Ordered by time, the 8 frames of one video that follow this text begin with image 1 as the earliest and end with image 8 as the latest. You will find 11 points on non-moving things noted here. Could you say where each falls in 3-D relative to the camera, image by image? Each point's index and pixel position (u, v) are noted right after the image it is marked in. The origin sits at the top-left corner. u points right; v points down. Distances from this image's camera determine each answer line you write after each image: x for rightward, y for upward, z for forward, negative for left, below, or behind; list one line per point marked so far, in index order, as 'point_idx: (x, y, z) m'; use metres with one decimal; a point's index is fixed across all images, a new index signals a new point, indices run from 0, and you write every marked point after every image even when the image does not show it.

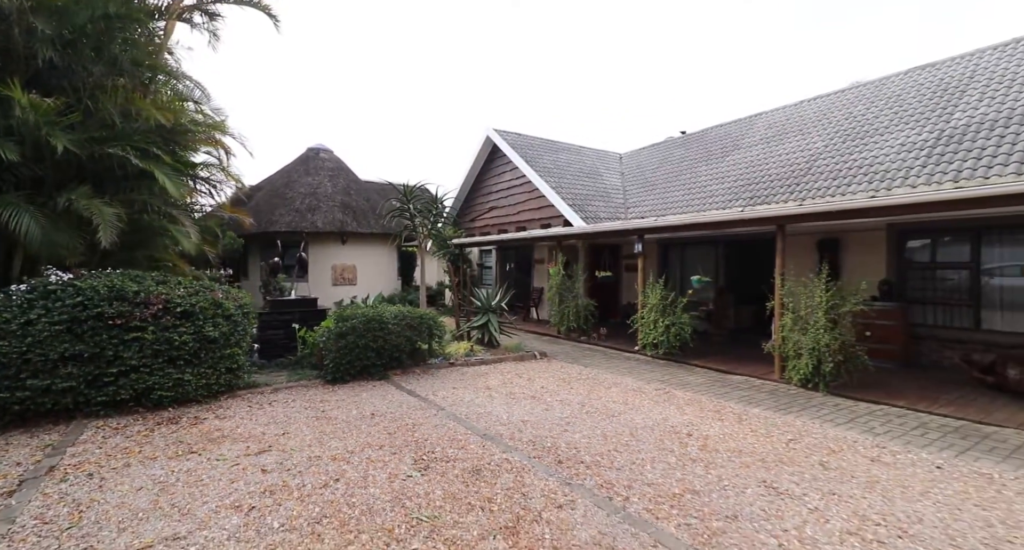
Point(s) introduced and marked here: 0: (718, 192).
0: (+4.3, +1.7, +10.4) m
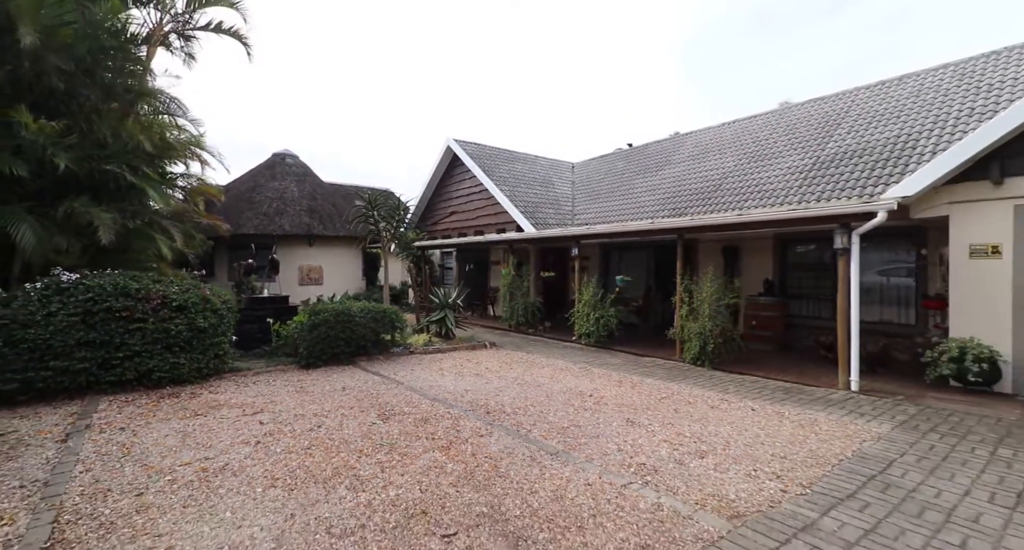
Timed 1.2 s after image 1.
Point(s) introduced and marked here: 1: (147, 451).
0: (+3.3, +1.7, +12.0) m
1: (-3.0, -1.5, +4.2) m
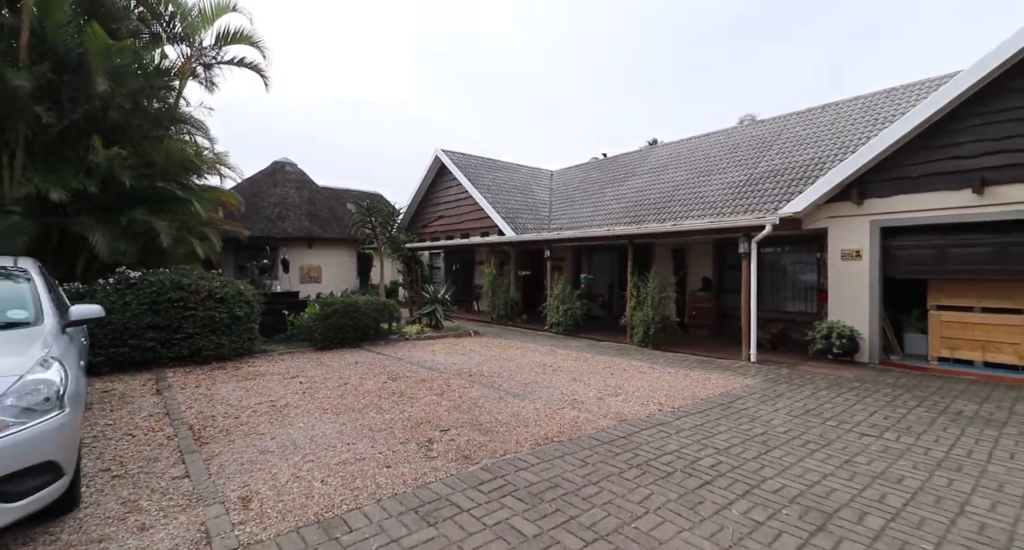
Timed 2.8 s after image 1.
0: (+2.8, +1.7, +13.8) m
1: (-3.3, -1.5, +5.9) m
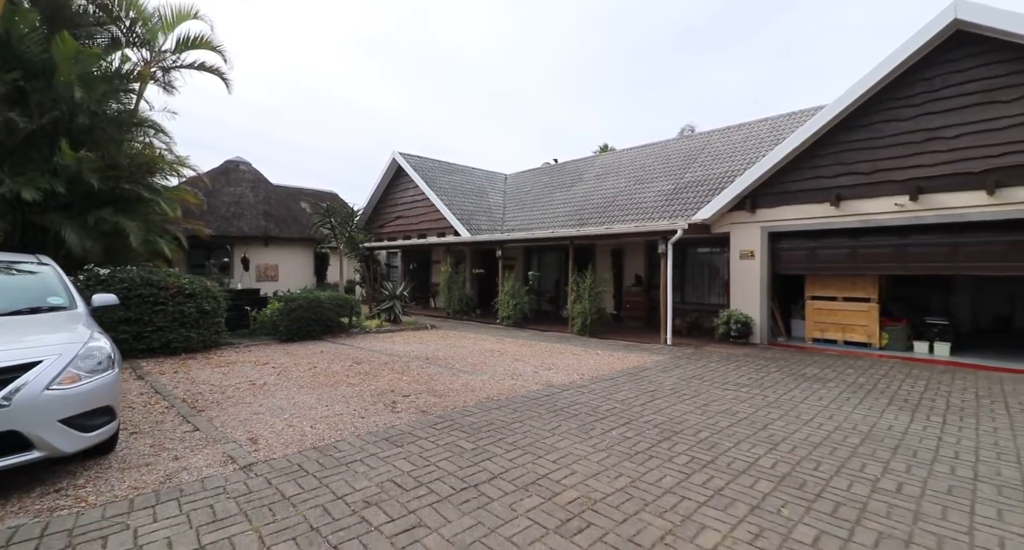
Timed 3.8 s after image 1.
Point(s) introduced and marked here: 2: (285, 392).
0: (+1.4, +1.8, +15.0) m
1: (-4.0, -1.4, +6.6) m
2: (-2.6, -1.4, +5.9) m
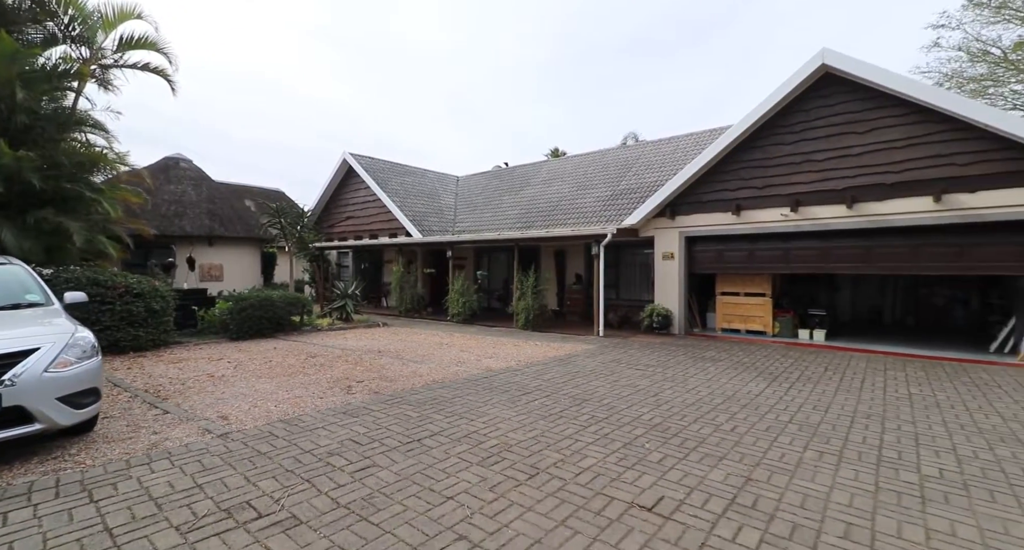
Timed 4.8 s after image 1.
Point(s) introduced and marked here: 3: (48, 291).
0: (-0.1, +1.8, +15.8) m
1: (-4.7, -1.4, +7.0) m
2: (-3.4, -1.3, +6.4) m
3: (-4.4, -0.2, +4.8) m
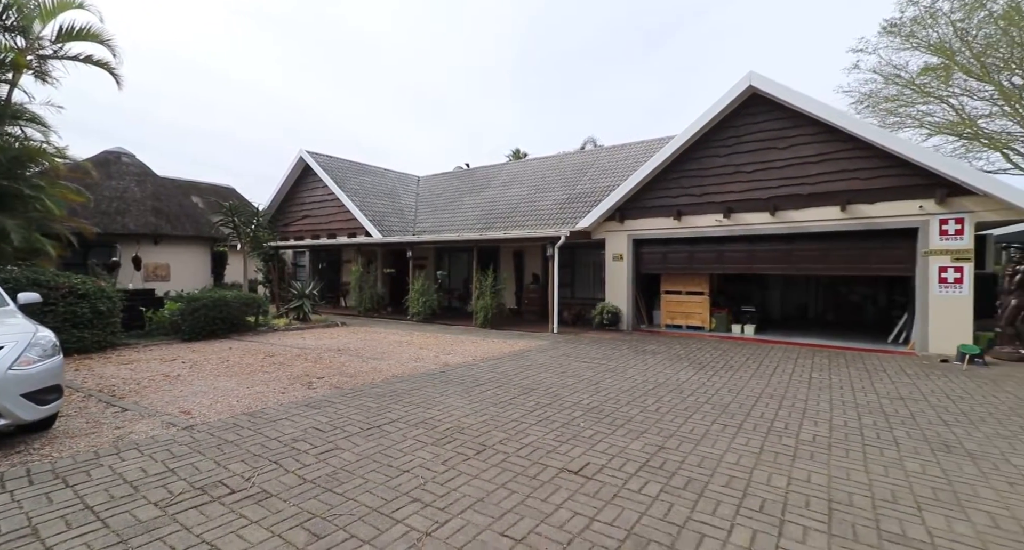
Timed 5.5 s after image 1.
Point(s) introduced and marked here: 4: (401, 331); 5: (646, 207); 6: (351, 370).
0: (-1.4, +1.8, +16.2) m
1: (-5.3, -1.4, +7.0) m
2: (-3.9, -1.3, +6.5) m
3: (-4.8, -0.1, +4.8) m
4: (-2.4, -1.3, +11.2) m
5: (+2.5, +1.3, +9.4) m
6: (-2.1, -1.2, +6.5) m
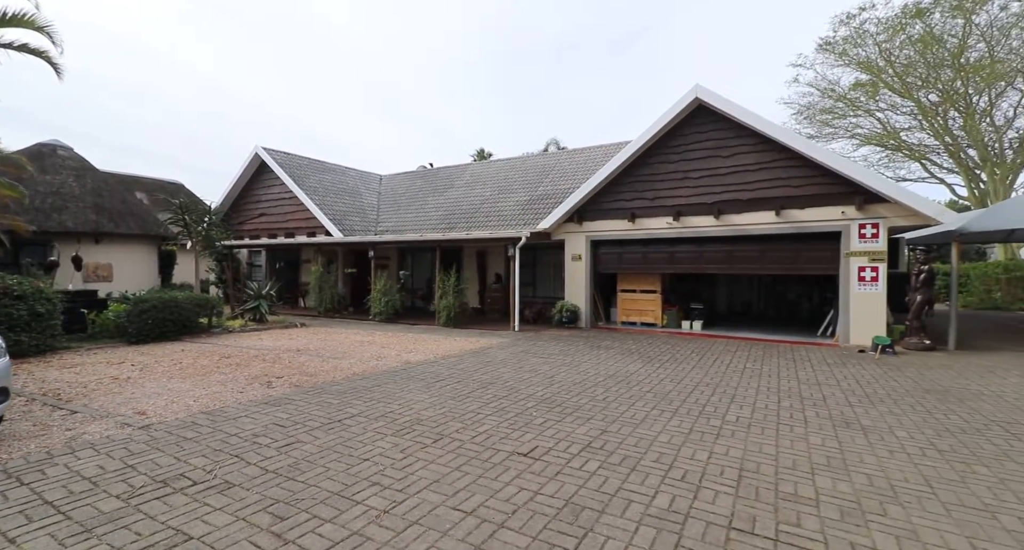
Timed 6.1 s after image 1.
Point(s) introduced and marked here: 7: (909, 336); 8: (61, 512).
0: (-2.6, +1.8, +16.2) m
1: (-5.9, -1.4, +6.8) m
2: (-4.4, -1.3, +6.4) m
3: (-5.2, -0.1, +4.7) m
4: (-3.3, -1.2, +11.2) m
5: (+1.7, +1.3, +9.8) m
6: (-2.6, -1.2, +6.6) m
7: (+5.7, -0.9, +7.3) m
8: (-2.3, -1.2, +2.6) m
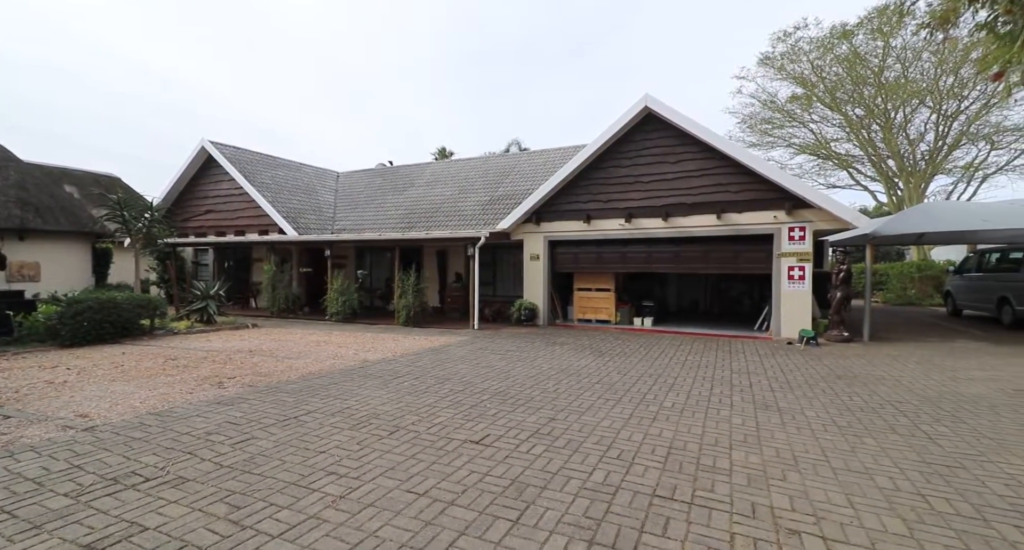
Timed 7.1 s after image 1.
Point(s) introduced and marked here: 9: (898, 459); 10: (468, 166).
0: (-4.0, +1.8, +16.1) m
1: (-6.5, -1.4, +6.5) m
2: (-5.0, -1.3, +6.2) m
3: (-5.6, -0.1, +4.4) m
4: (-4.2, -1.2, +11.0) m
5: (+0.9, +1.3, +10.0) m
6: (-3.2, -1.2, +6.5) m
7: (+5.0, -0.9, +7.9) m
8: (-2.5, -1.2, +2.5) m
9: (+2.1, -1.0, +2.8) m
10: (-1.6, +3.9, +17.9) m
